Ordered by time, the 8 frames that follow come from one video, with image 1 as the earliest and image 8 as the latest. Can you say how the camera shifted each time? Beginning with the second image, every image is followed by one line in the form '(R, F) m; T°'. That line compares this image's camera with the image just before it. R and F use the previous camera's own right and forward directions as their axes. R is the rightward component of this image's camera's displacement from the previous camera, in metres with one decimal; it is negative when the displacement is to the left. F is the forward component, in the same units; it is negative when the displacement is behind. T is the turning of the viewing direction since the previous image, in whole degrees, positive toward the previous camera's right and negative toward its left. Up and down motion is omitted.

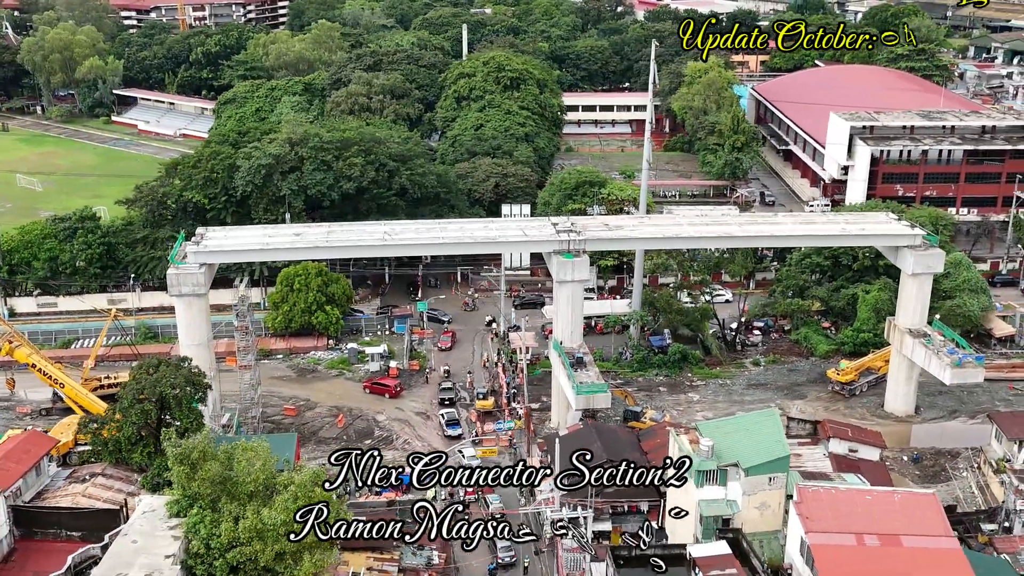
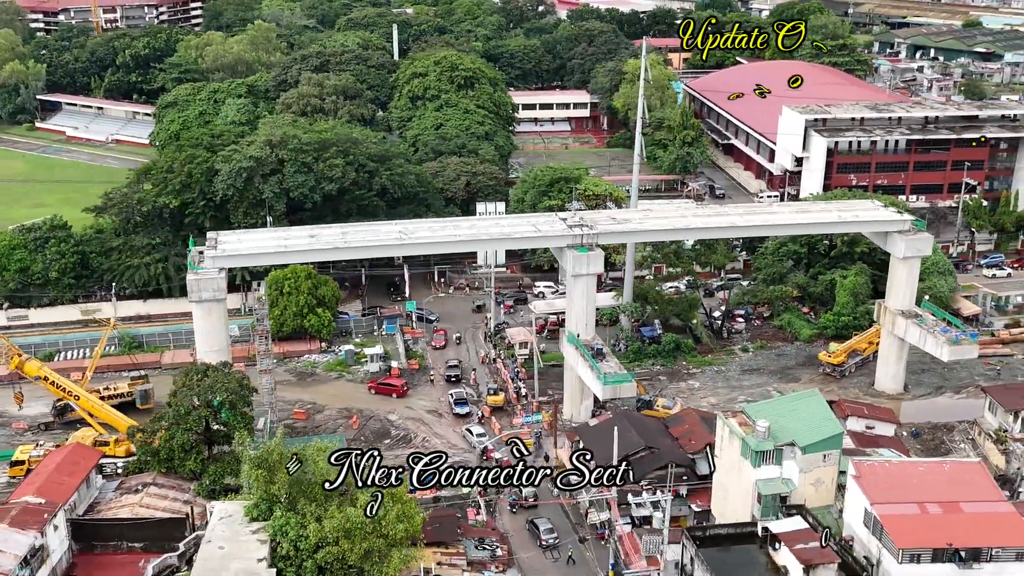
(-3.2, -0.2) m; +5°
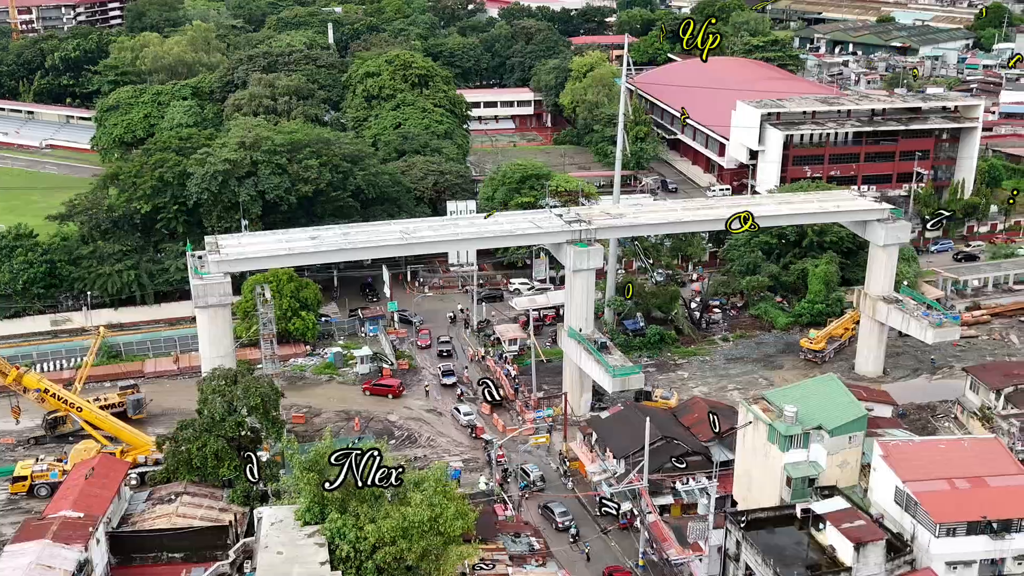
(-2.4, -0.1) m; +5°
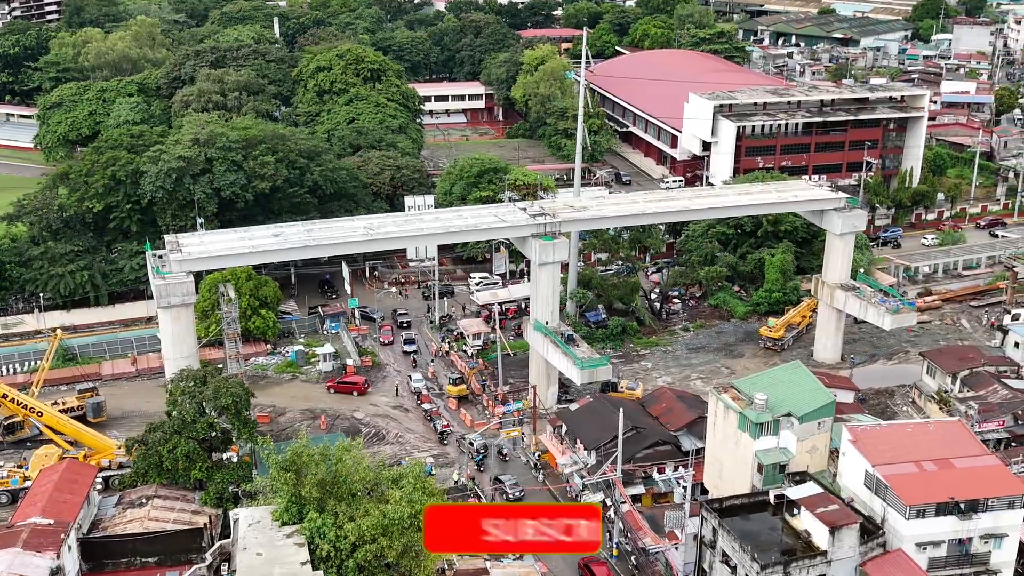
(-0.5, 0.0) m; +3°
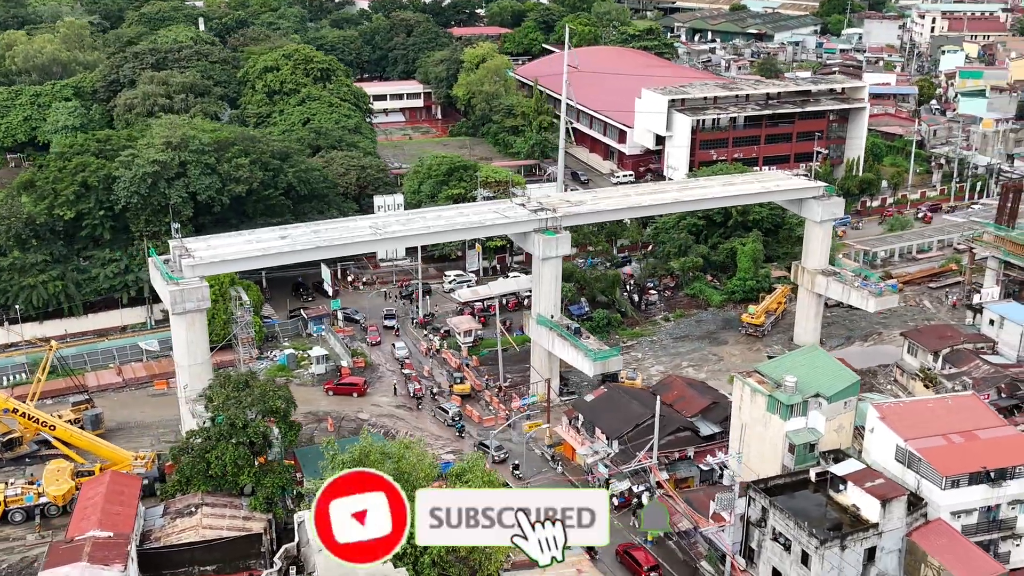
(-2.8, -0.1) m; +5°
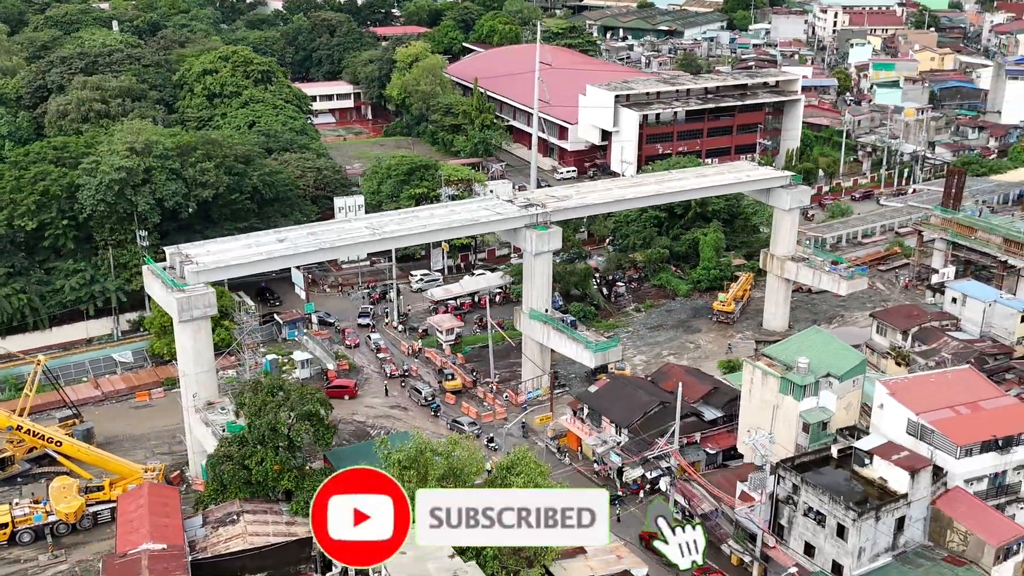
(-2.7, -0.1) m; +5°
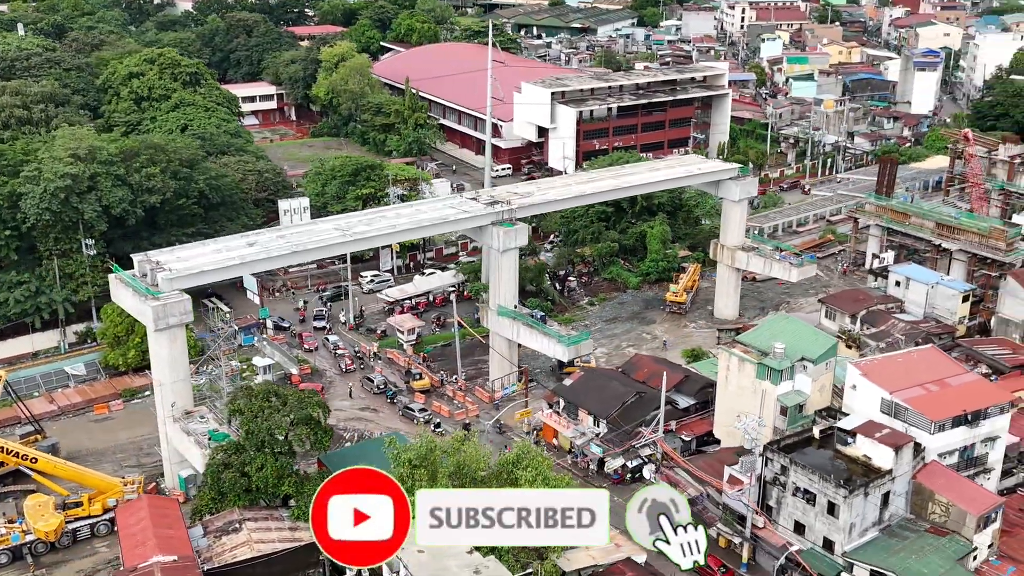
(-1.7, -0.1) m; +5°
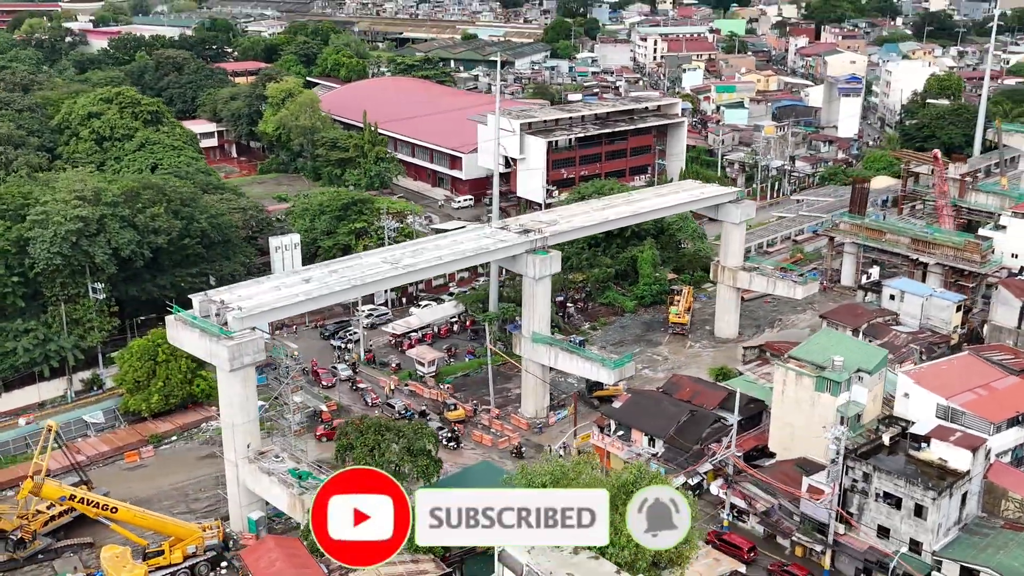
(-4.3, -0.2) m; +6°
